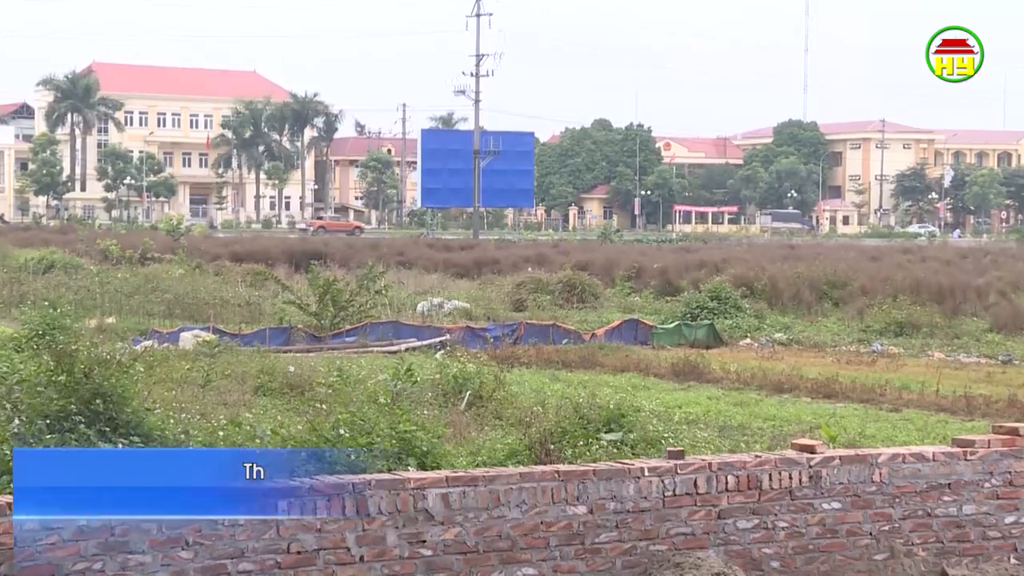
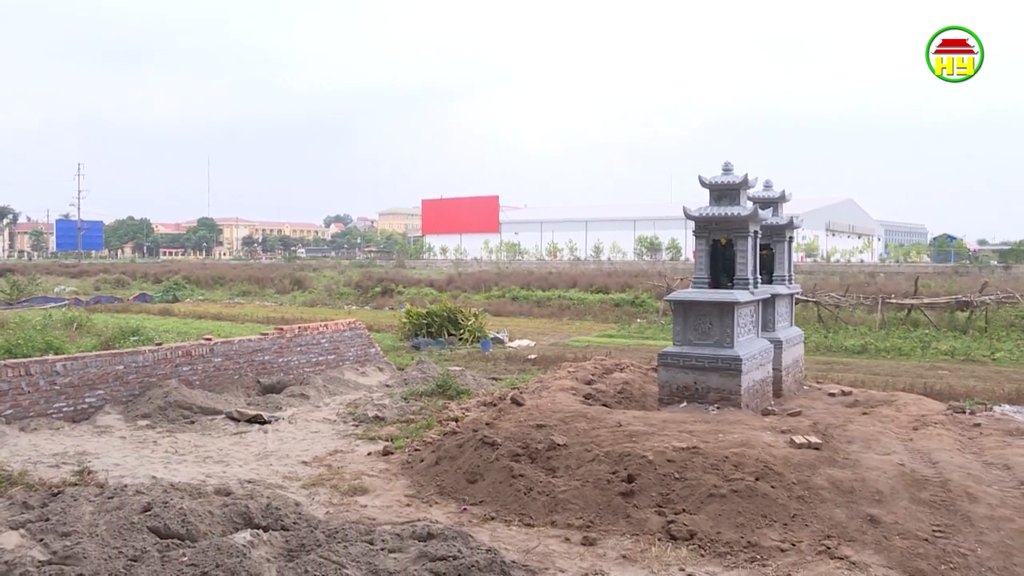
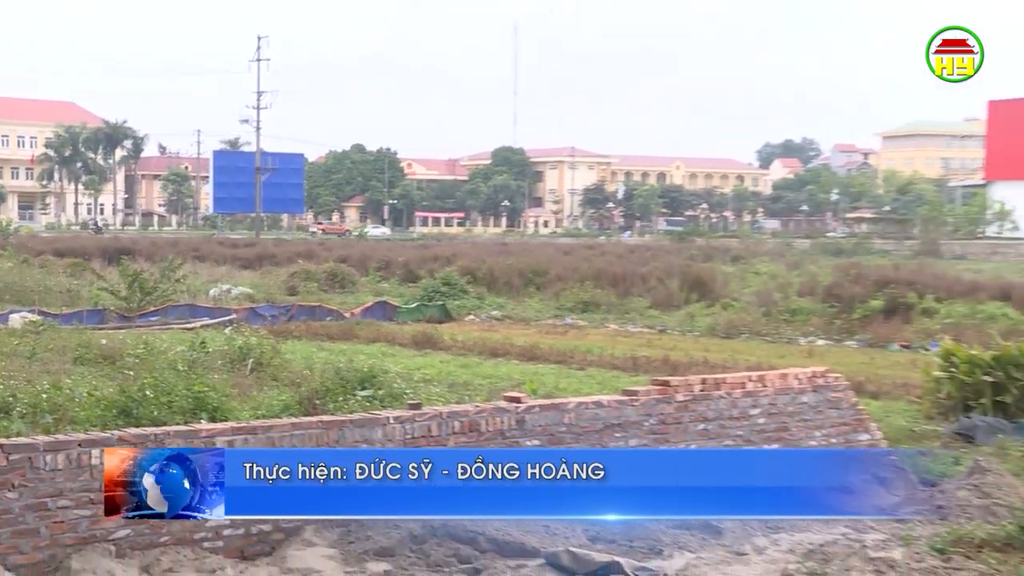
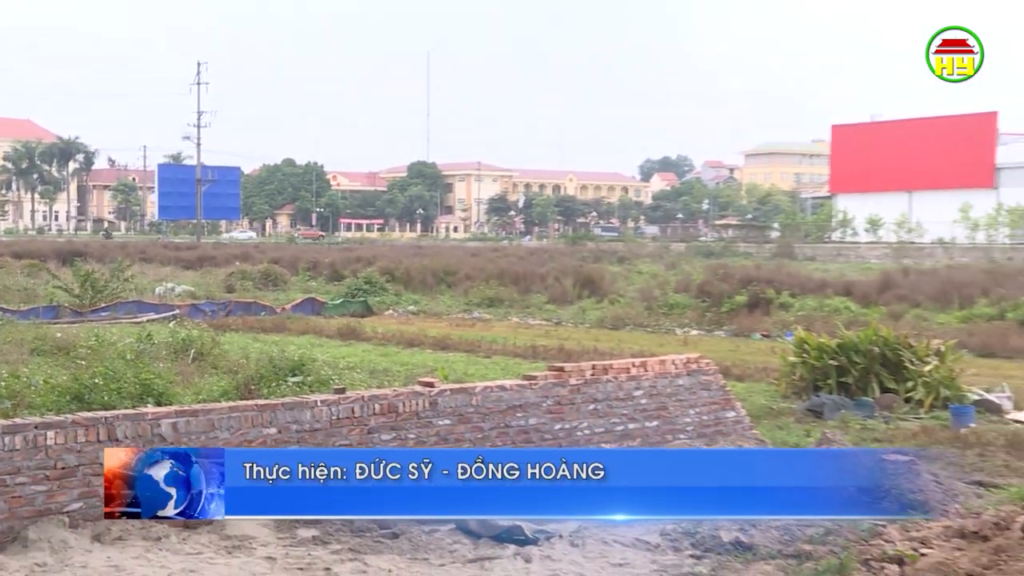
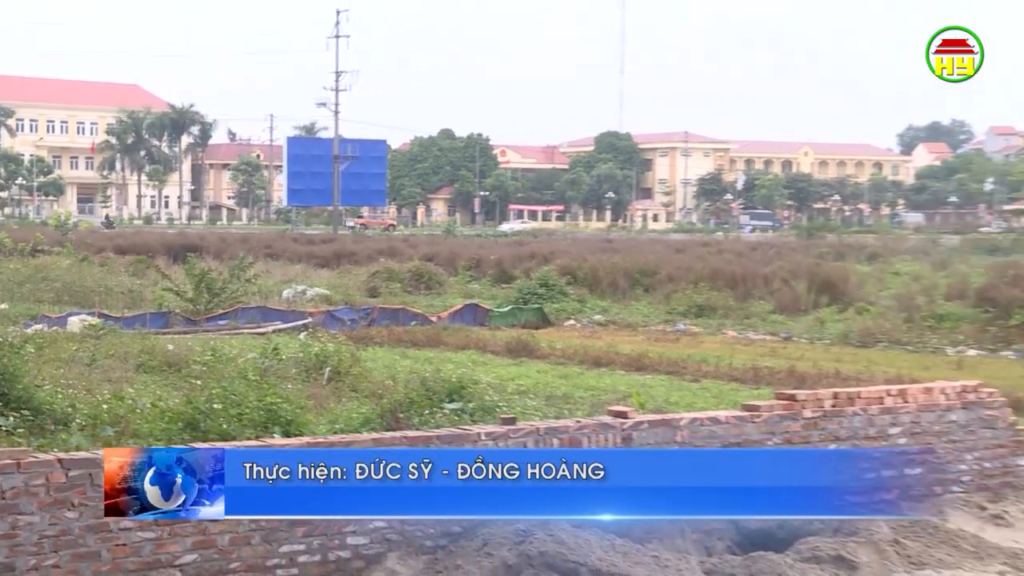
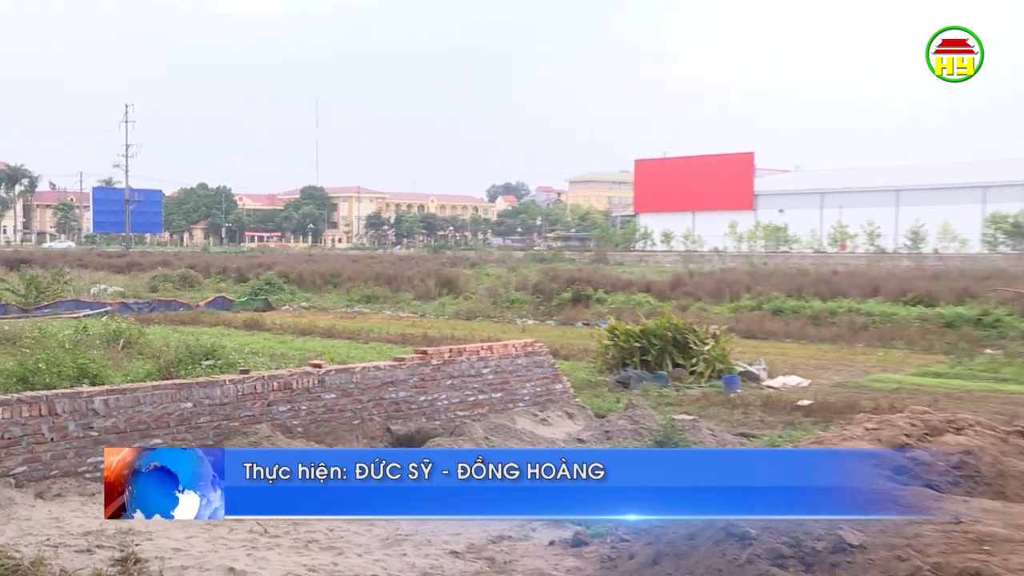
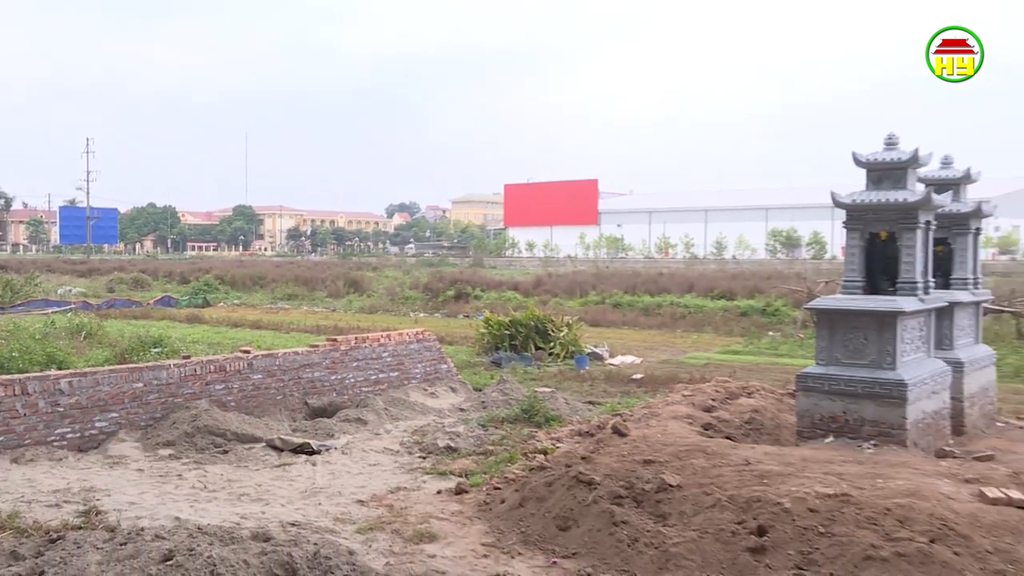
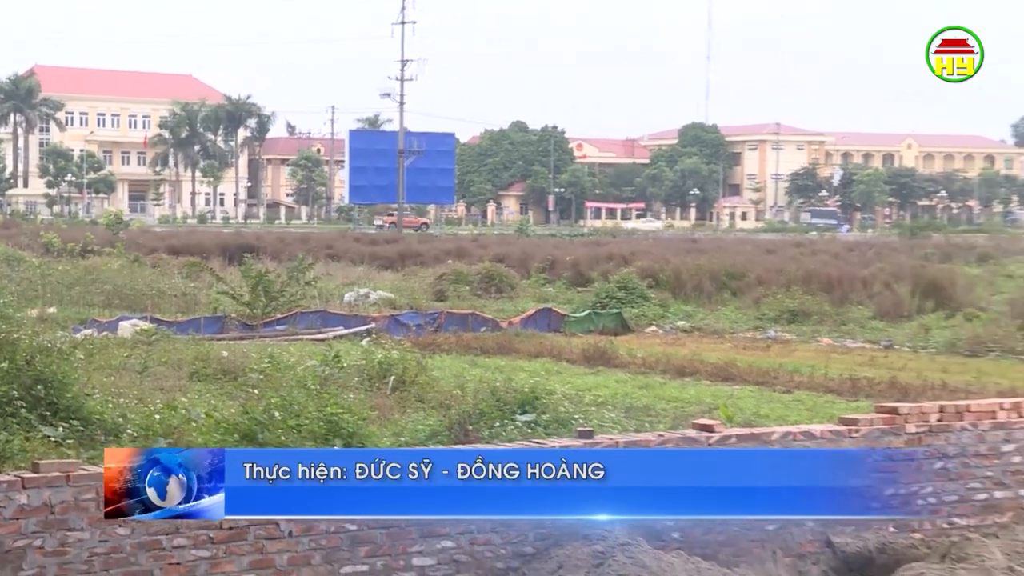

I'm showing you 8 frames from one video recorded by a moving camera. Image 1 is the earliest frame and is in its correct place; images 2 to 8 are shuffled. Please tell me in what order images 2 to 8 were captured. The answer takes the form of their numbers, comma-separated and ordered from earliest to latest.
8, 5, 3, 4, 6, 7, 2
